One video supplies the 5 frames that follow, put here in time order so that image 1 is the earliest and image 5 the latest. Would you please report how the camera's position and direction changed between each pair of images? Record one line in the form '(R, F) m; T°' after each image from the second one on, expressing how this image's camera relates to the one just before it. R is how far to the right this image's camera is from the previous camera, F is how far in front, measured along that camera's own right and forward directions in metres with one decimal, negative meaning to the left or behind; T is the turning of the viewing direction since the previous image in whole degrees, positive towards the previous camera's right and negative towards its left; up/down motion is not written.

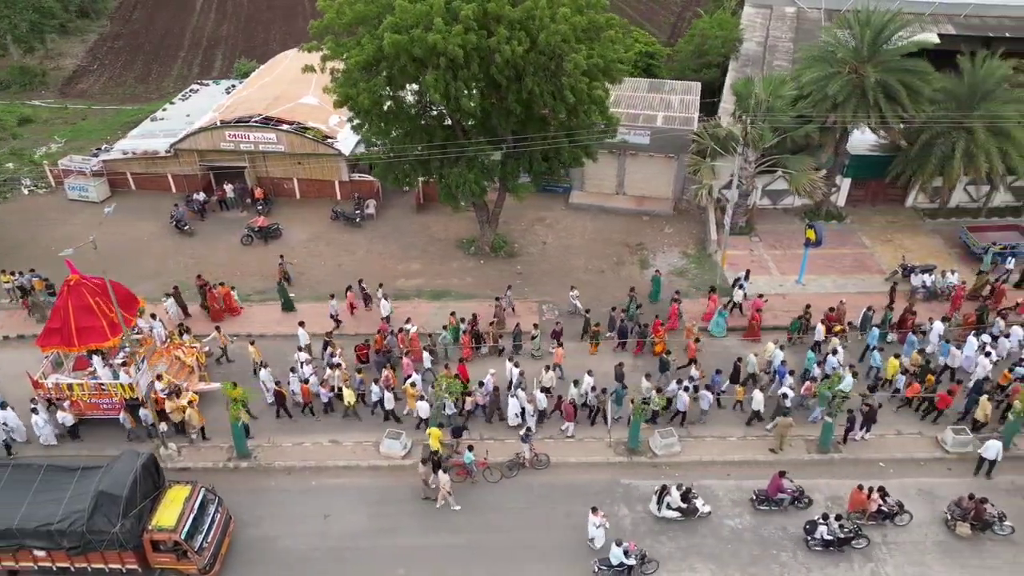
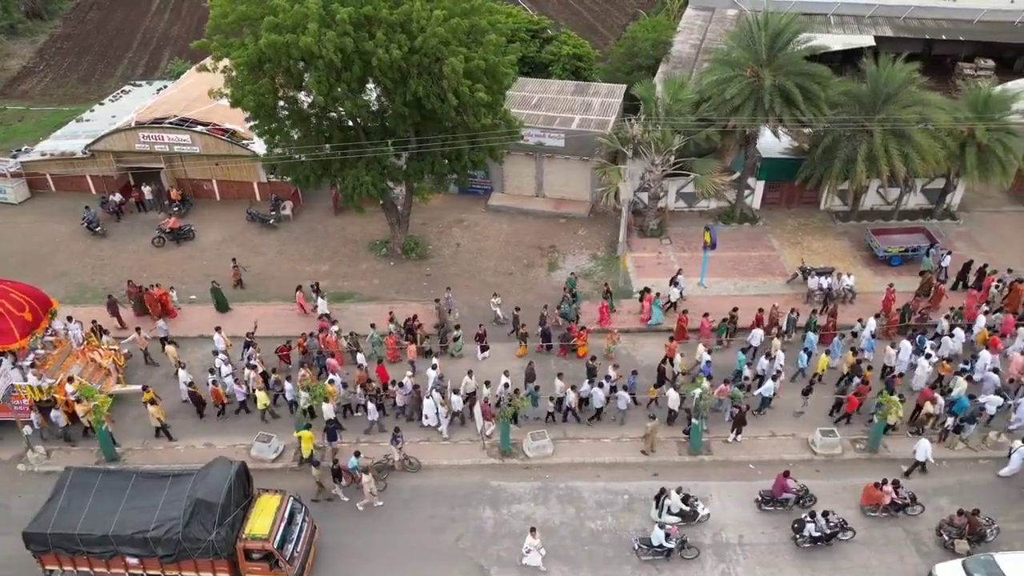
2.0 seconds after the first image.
(+3.0, 0.0) m; 0°
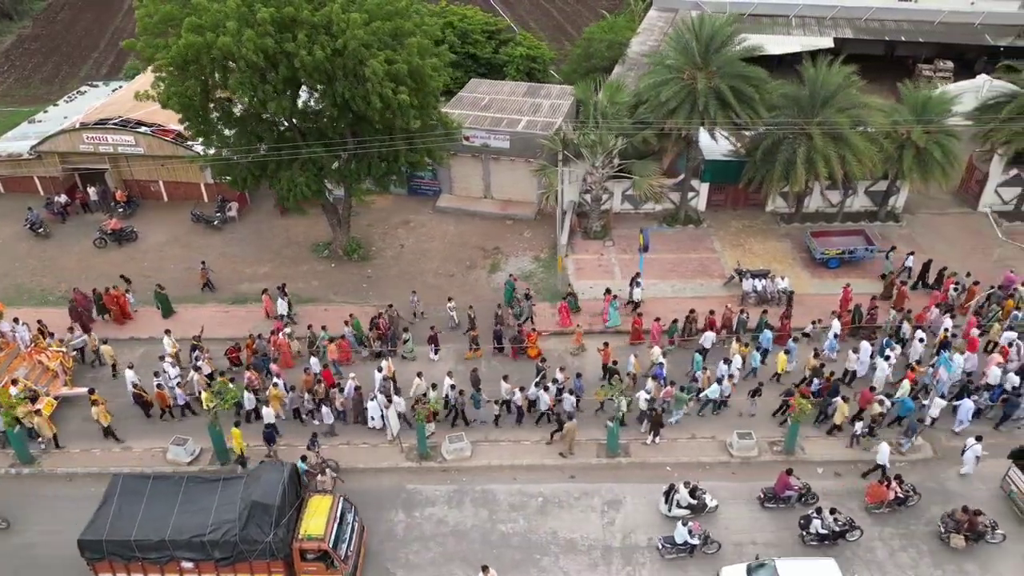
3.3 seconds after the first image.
(+1.9, 0.0) m; 0°
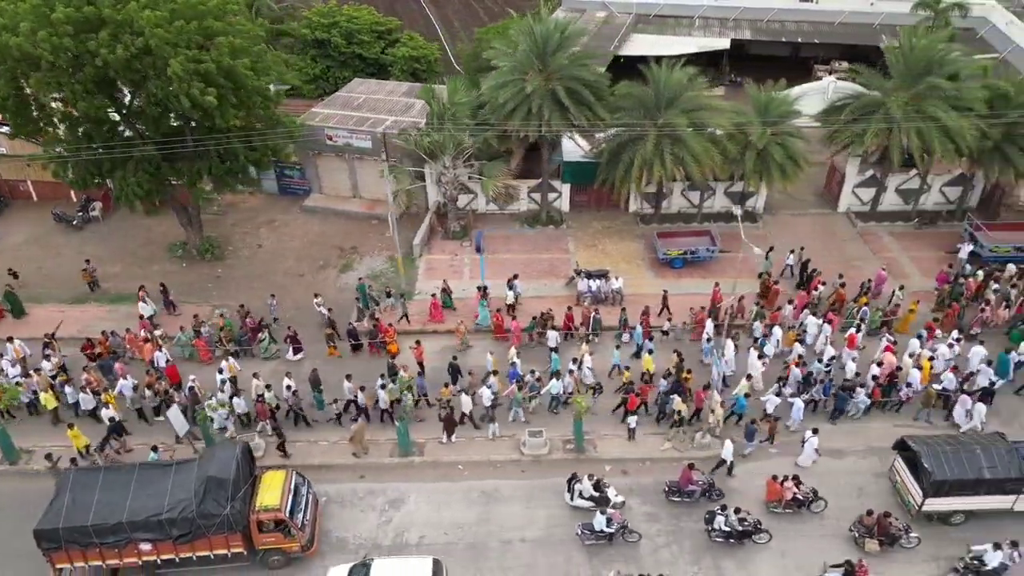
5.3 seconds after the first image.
(+4.9, -0.1) m; 0°
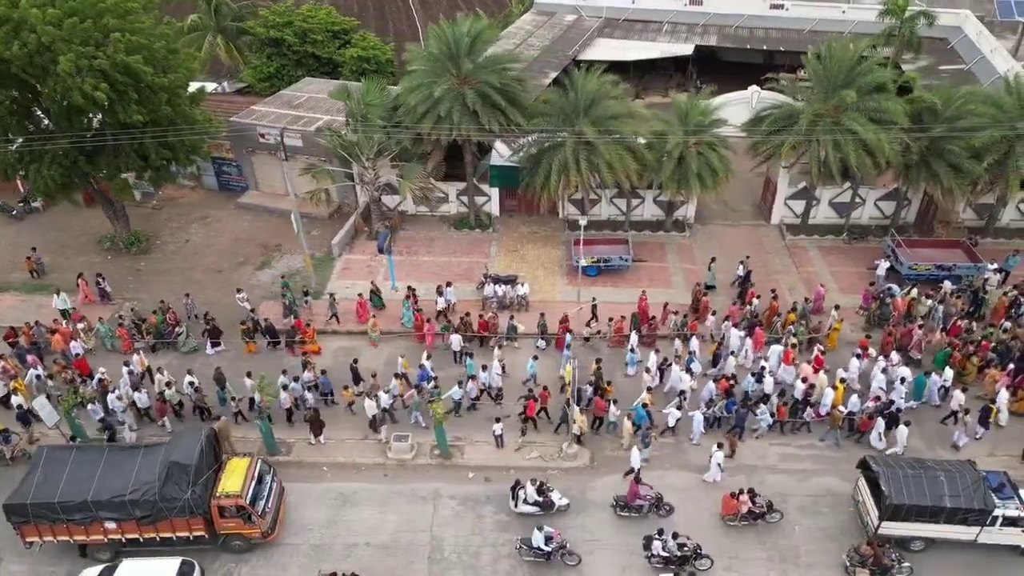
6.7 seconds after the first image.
(+3.9, +0.1) m; -2°
